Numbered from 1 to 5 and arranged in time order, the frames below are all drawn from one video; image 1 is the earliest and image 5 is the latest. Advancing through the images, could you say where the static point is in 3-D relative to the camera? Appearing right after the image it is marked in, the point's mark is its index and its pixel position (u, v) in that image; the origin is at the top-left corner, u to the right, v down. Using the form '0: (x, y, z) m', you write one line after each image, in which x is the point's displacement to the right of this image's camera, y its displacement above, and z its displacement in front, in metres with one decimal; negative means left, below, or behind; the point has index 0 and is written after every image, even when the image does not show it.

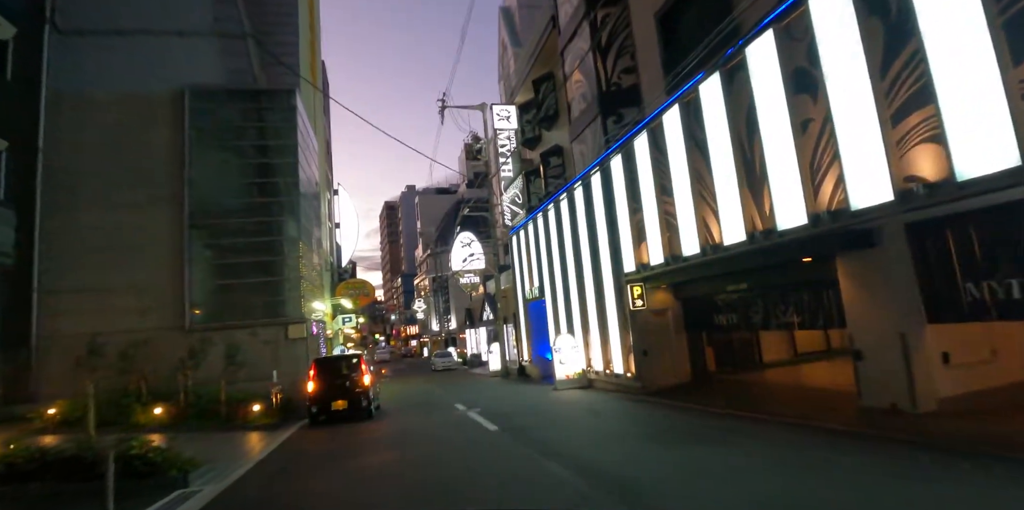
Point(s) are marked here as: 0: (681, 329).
0: (+5.3, -2.4, +17.5) m
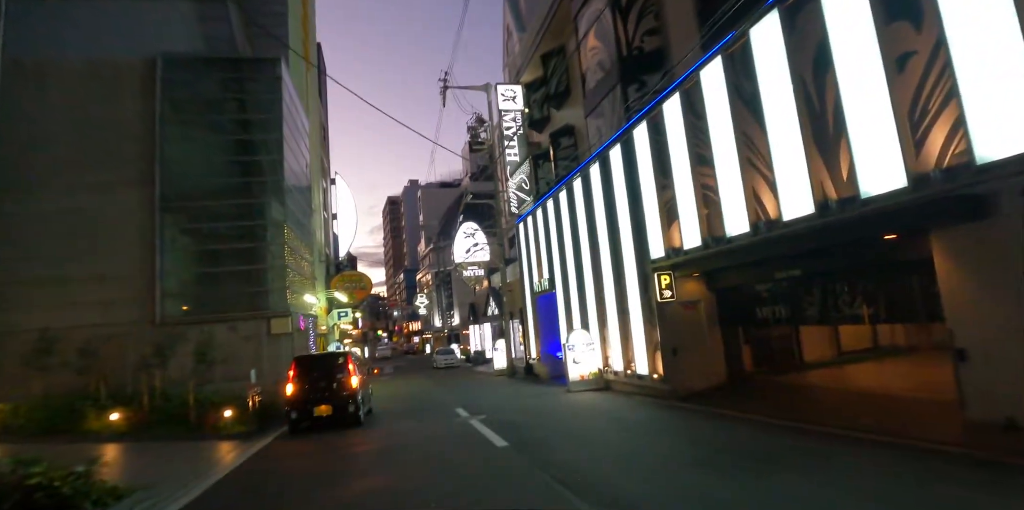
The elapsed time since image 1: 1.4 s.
0: (+5.6, -1.9, +15.3) m
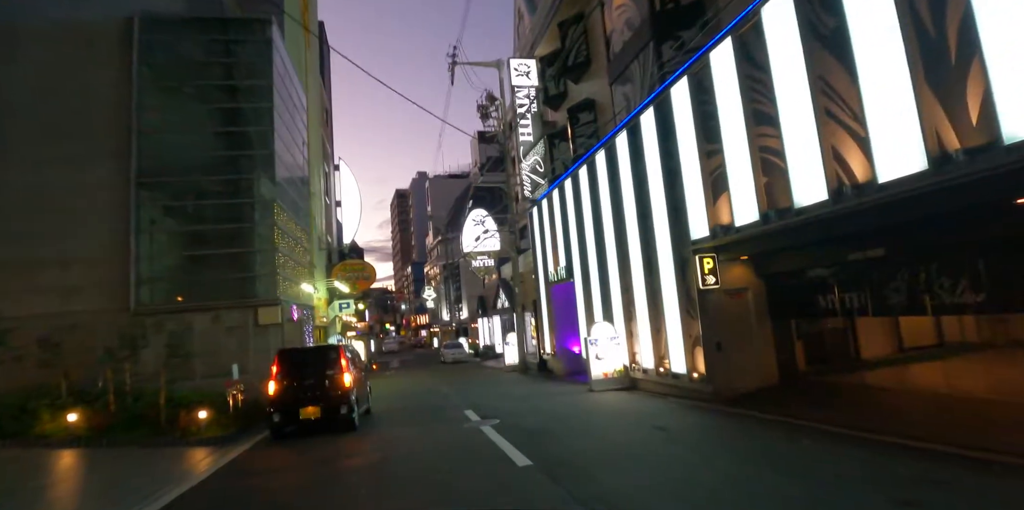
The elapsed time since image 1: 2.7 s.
0: (+6.0, -1.5, +13.2) m
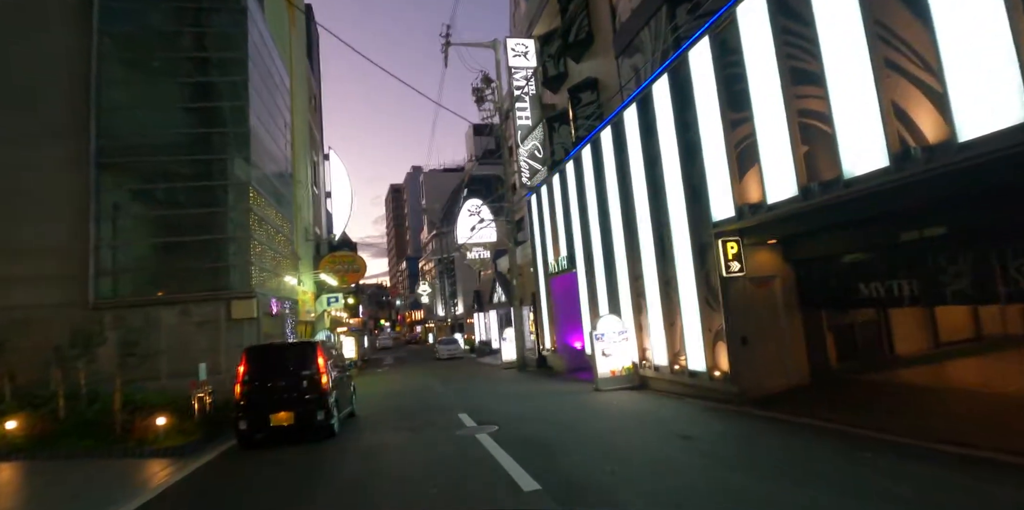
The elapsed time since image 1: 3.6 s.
0: (+6.0, -1.1, +11.9) m
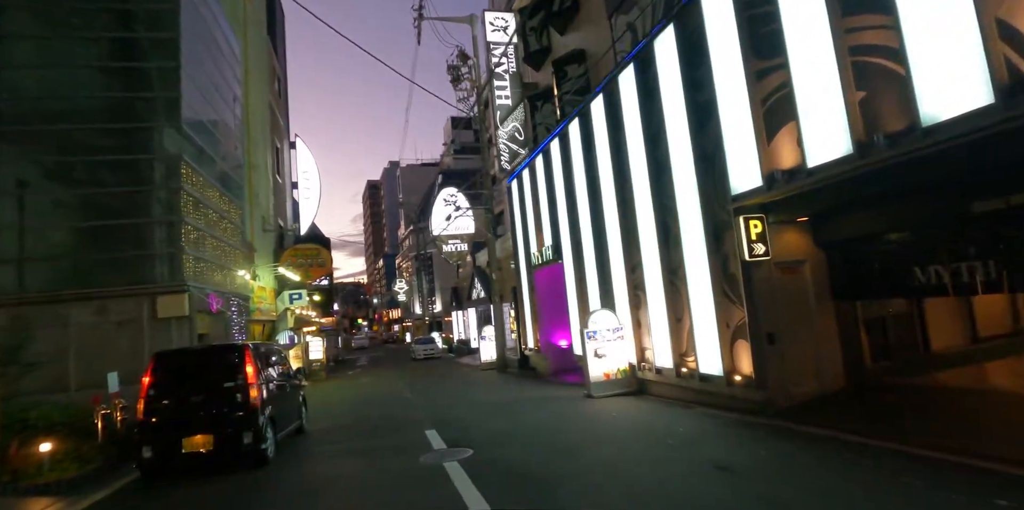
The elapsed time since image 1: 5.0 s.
0: (+5.6, -0.8, +10.0) m
